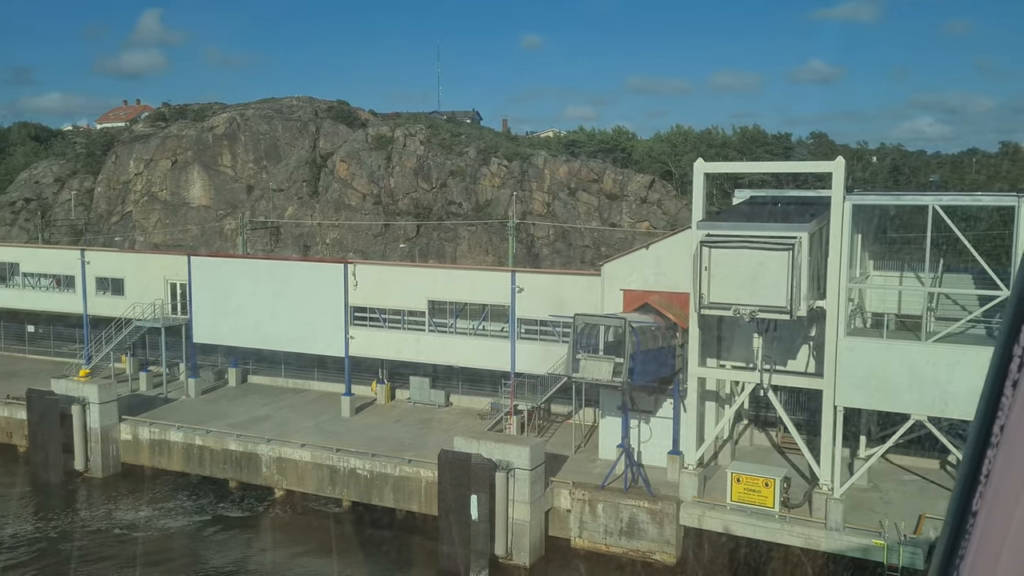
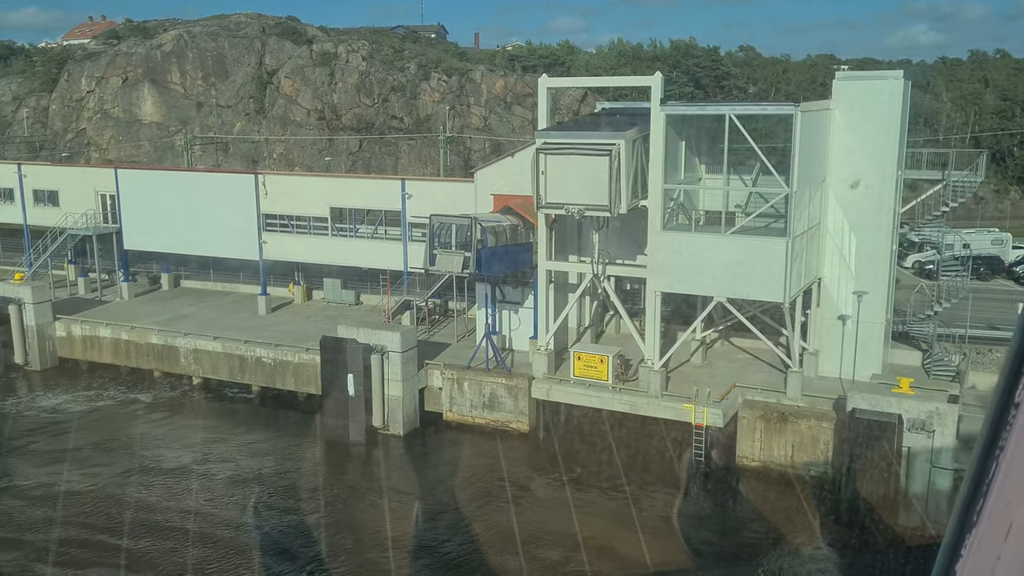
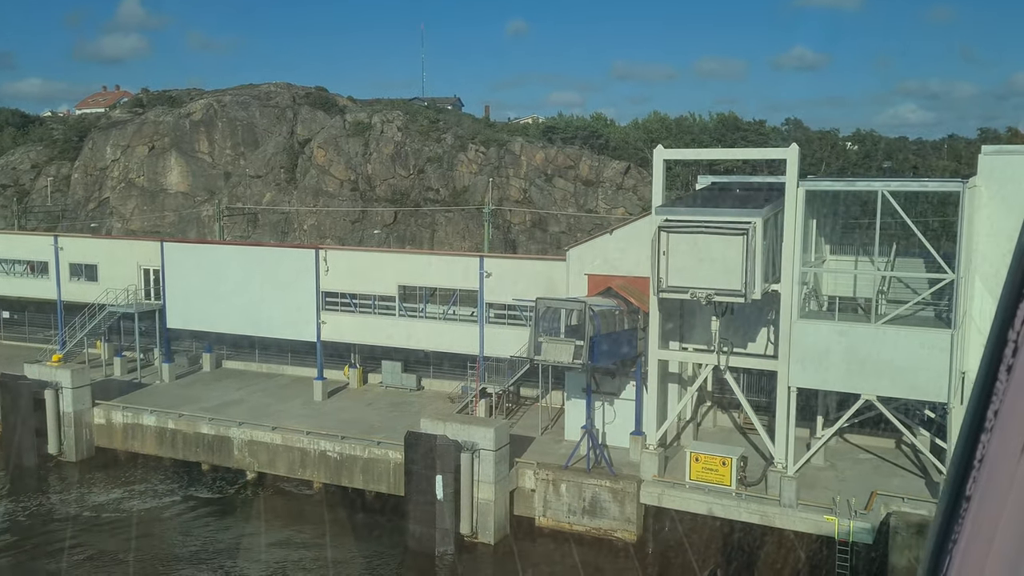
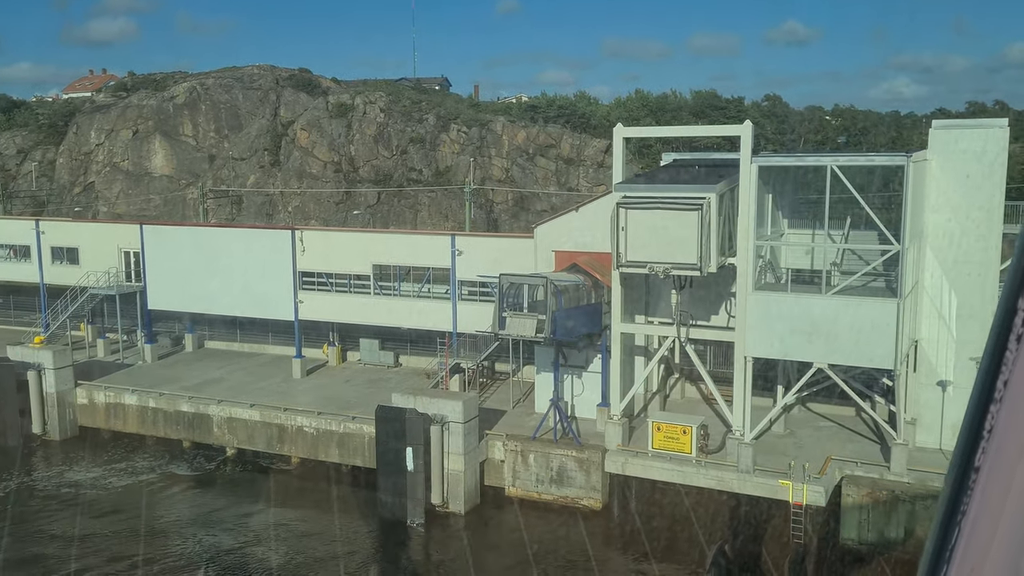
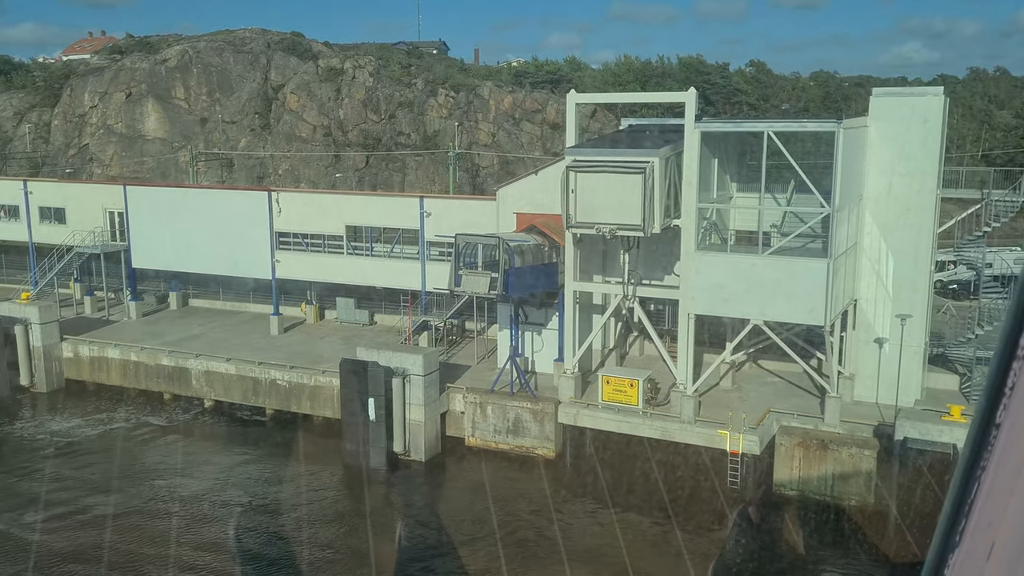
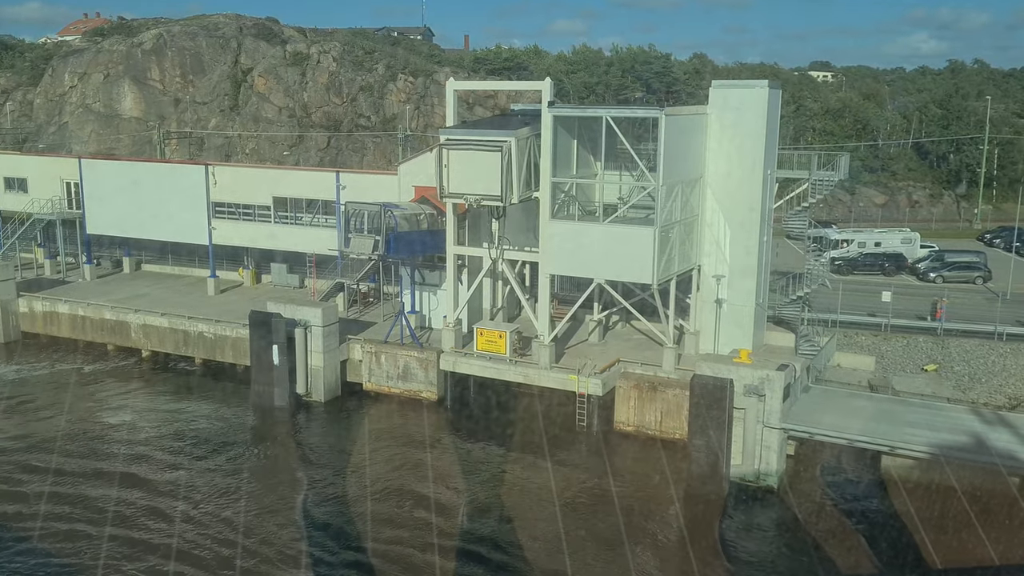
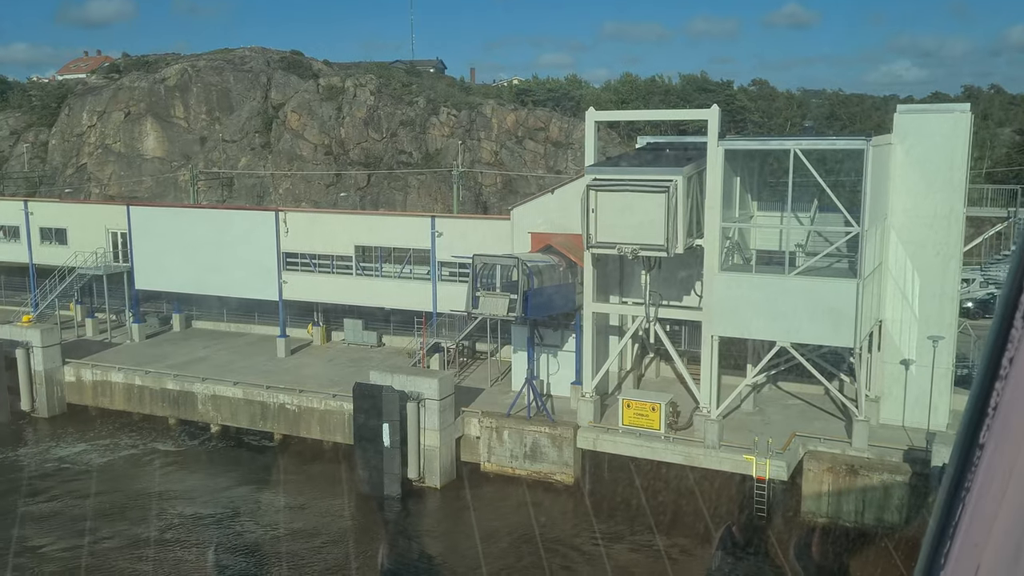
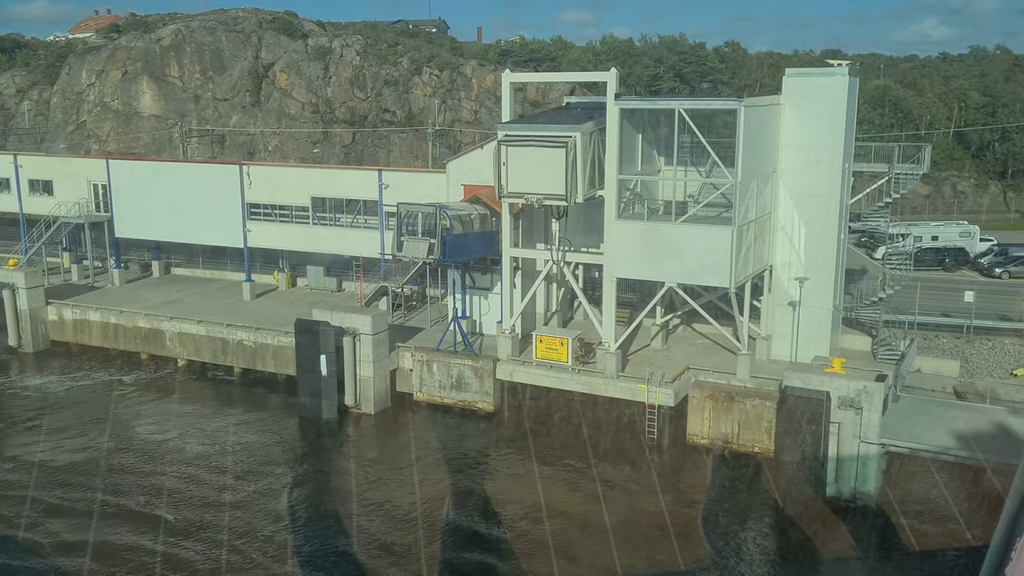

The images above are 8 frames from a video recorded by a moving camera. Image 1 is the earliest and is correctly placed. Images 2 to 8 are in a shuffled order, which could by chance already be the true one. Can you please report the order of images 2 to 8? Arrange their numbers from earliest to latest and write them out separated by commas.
3, 4, 7, 5, 2, 8, 6
